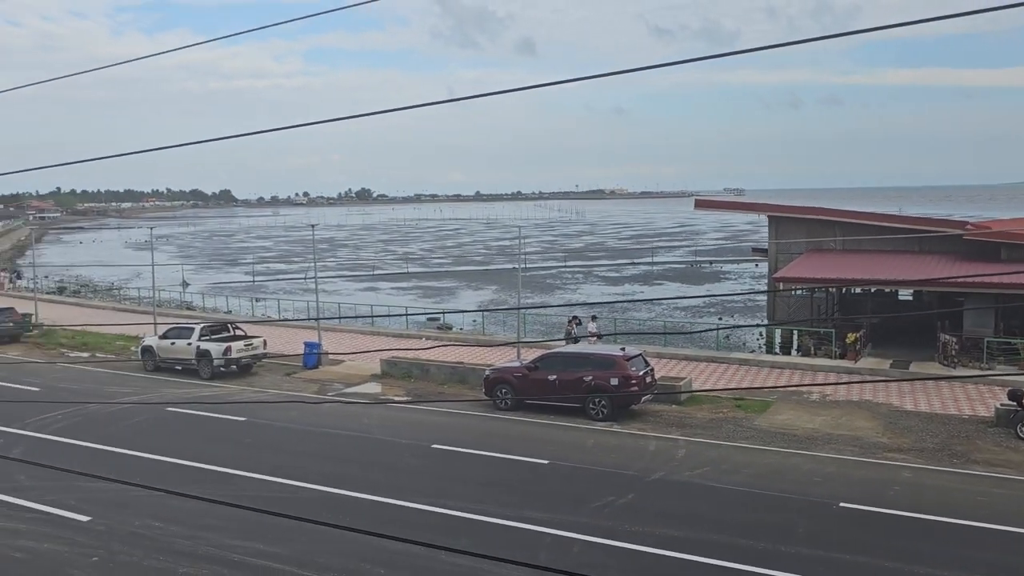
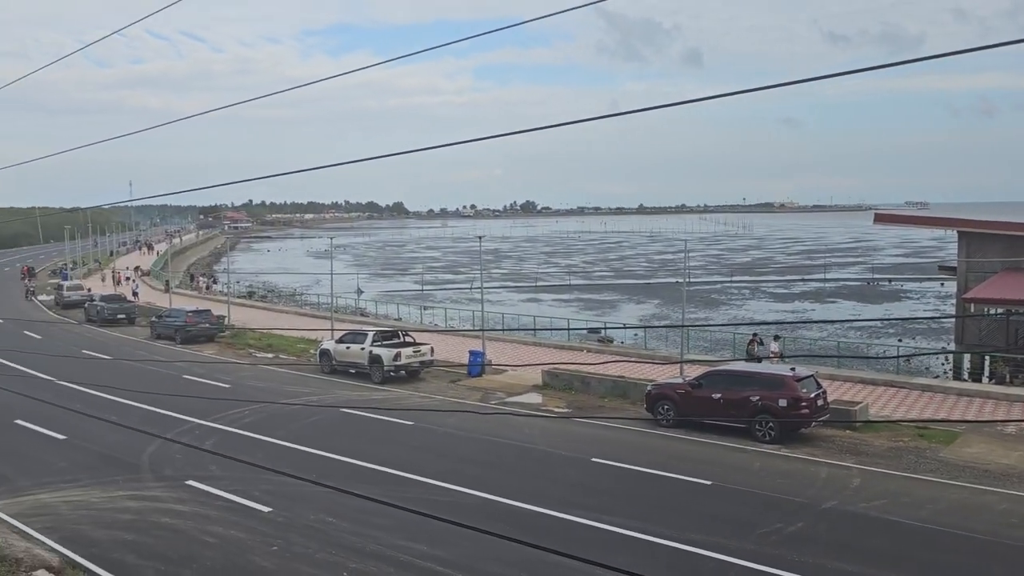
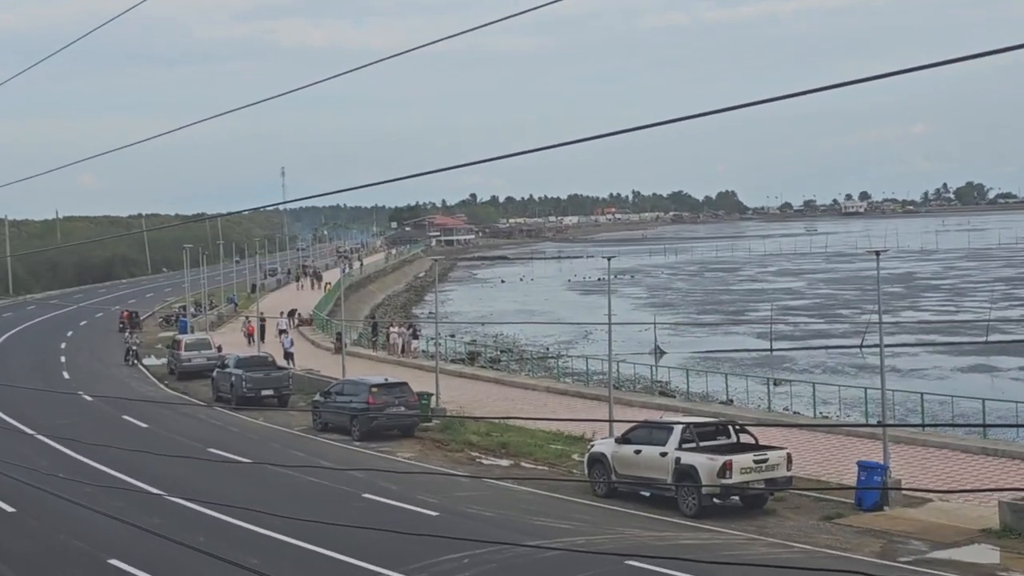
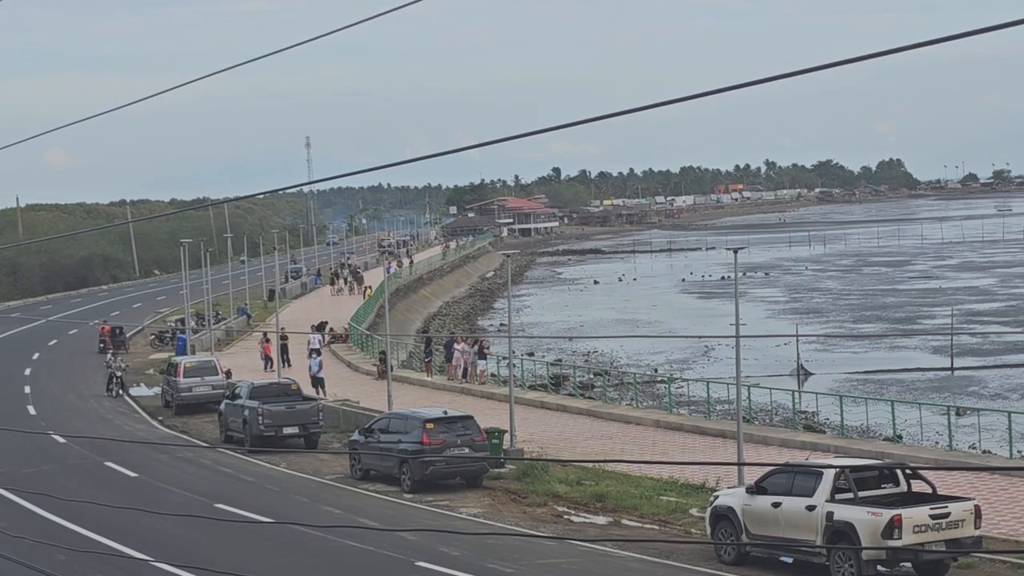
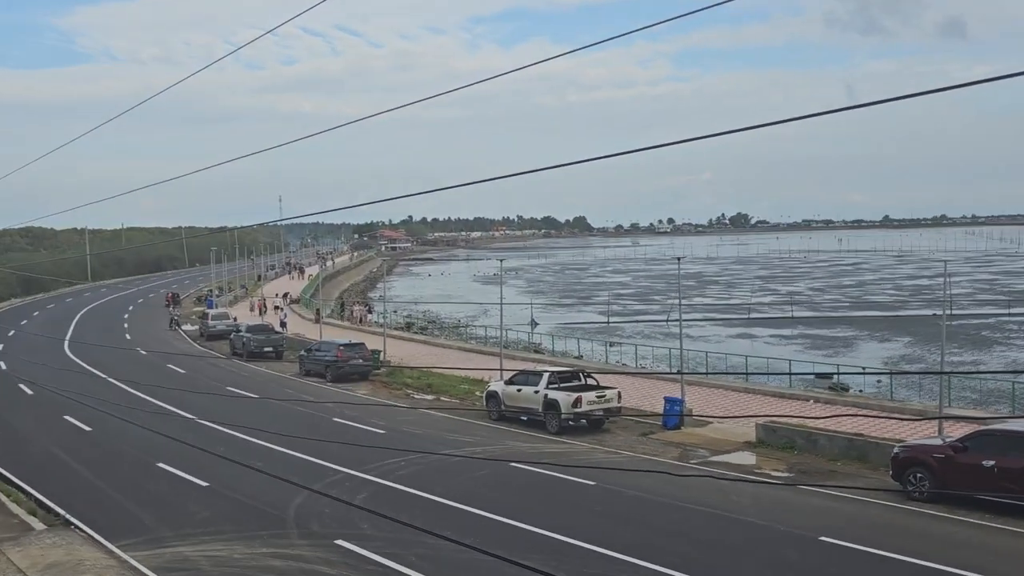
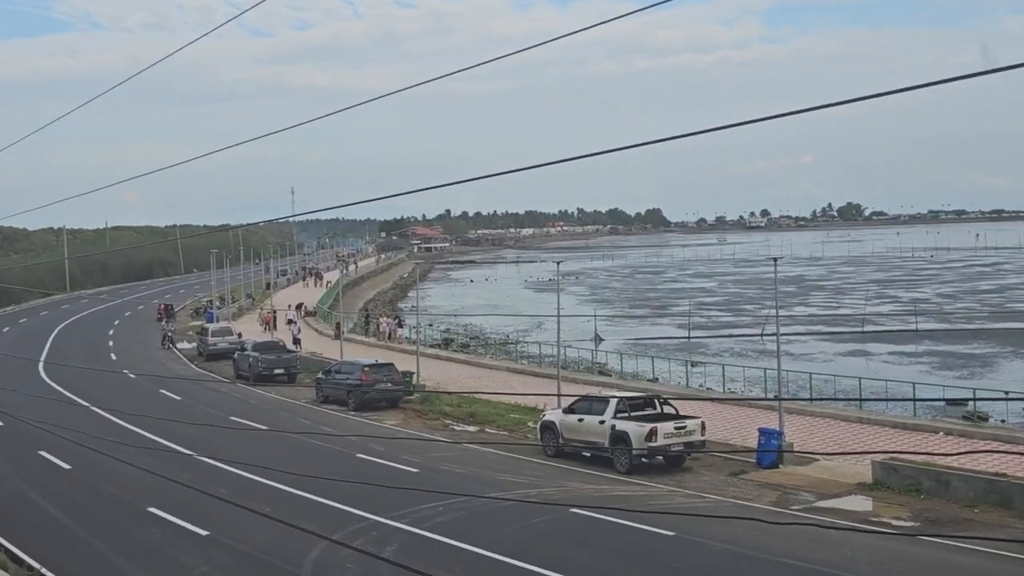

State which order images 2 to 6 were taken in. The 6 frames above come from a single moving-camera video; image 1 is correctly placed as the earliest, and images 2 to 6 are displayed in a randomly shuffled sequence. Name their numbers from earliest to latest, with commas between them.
2, 5, 6, 3, 4
